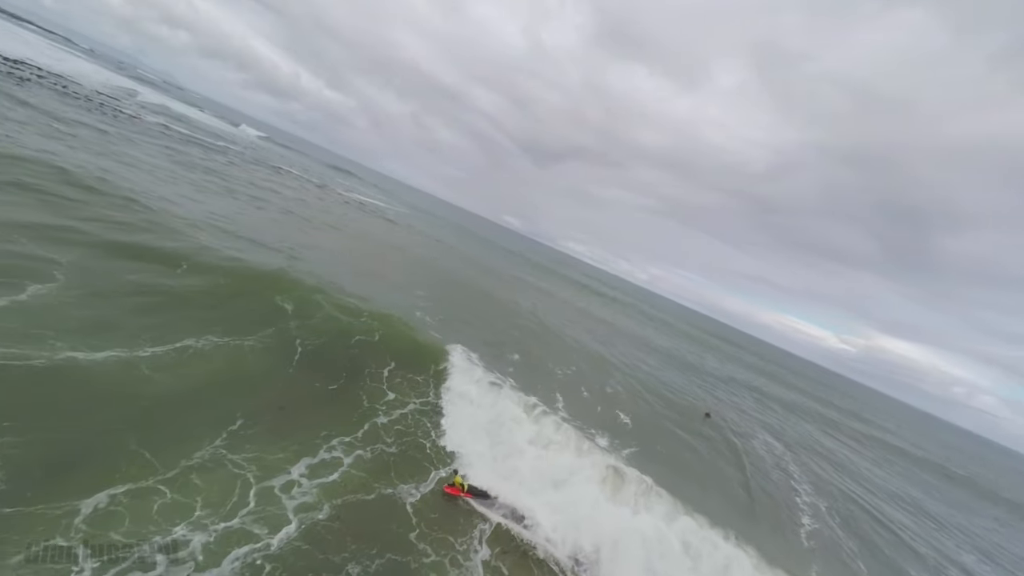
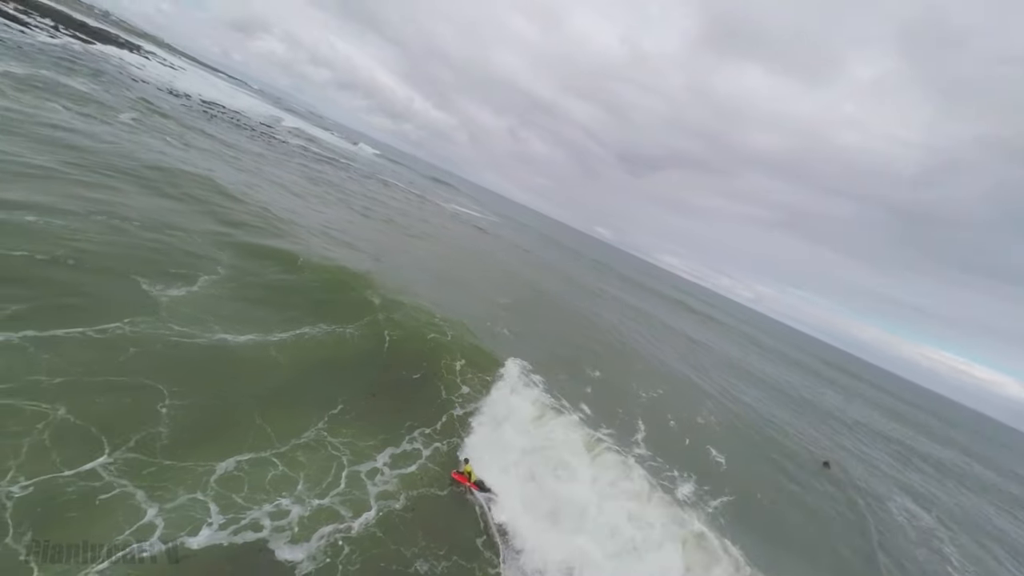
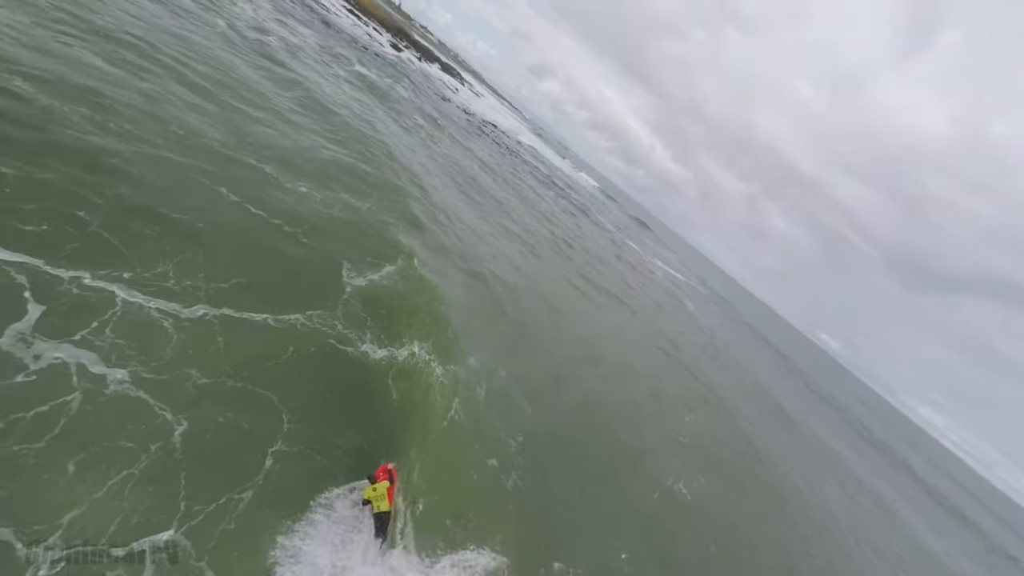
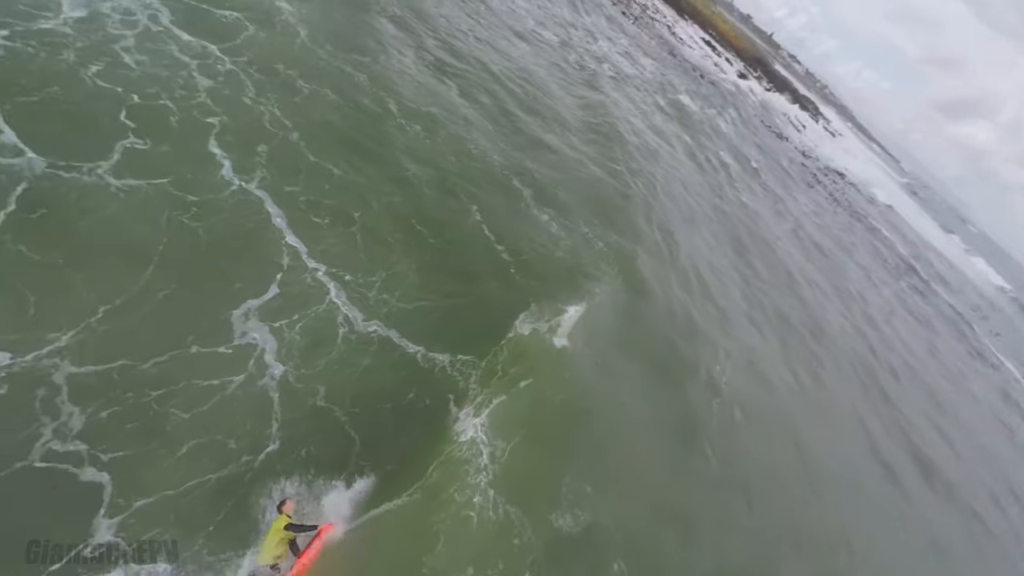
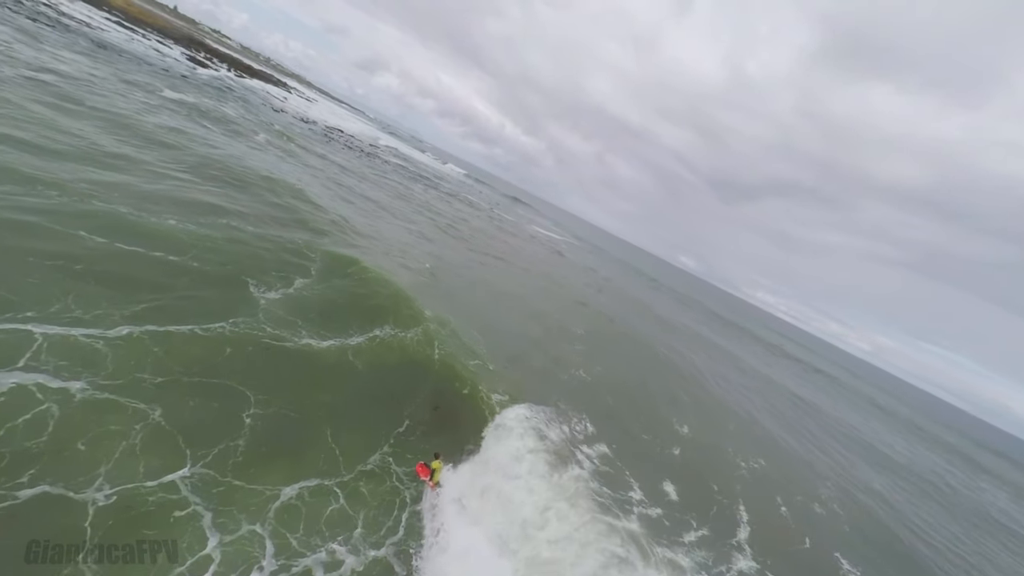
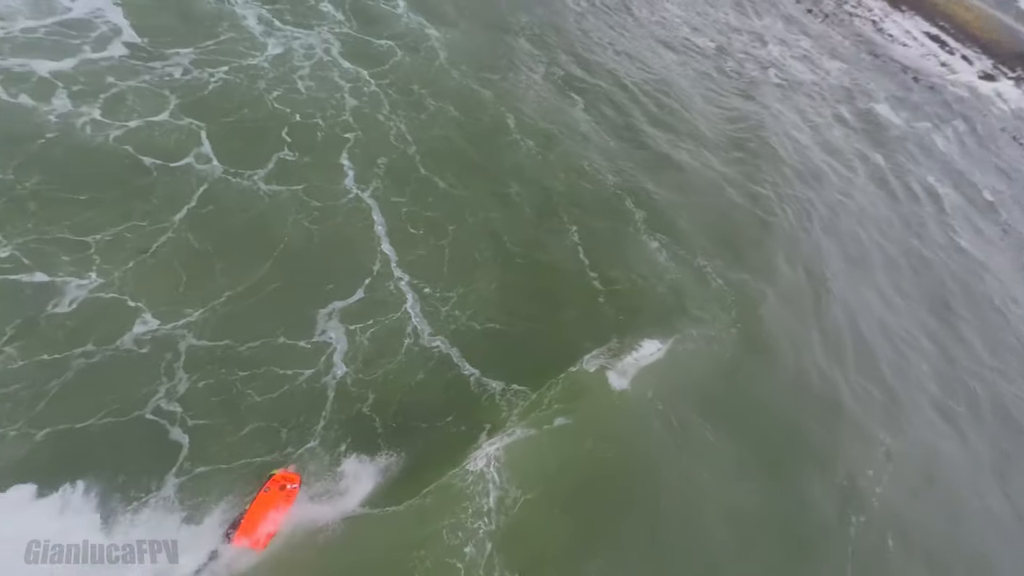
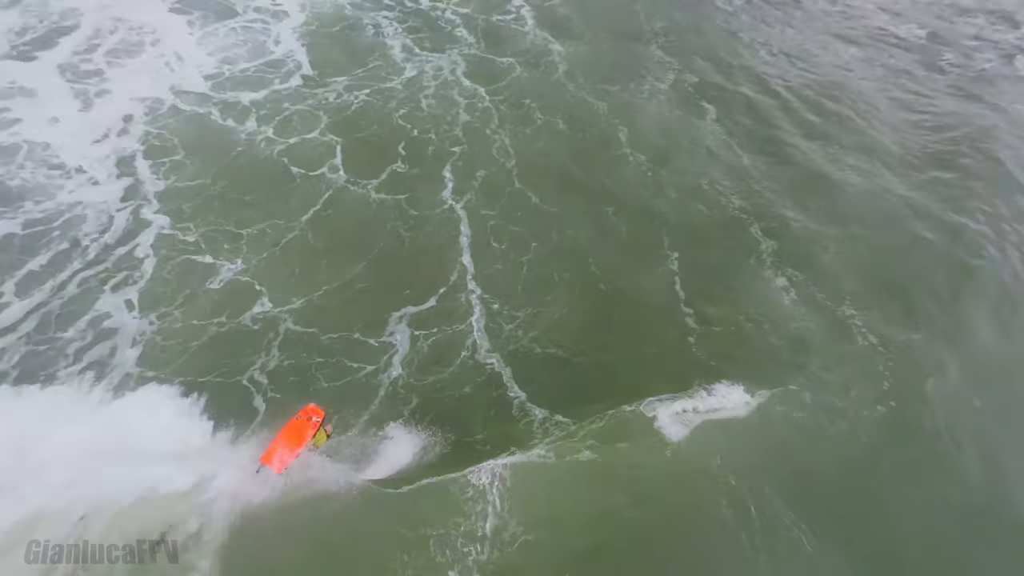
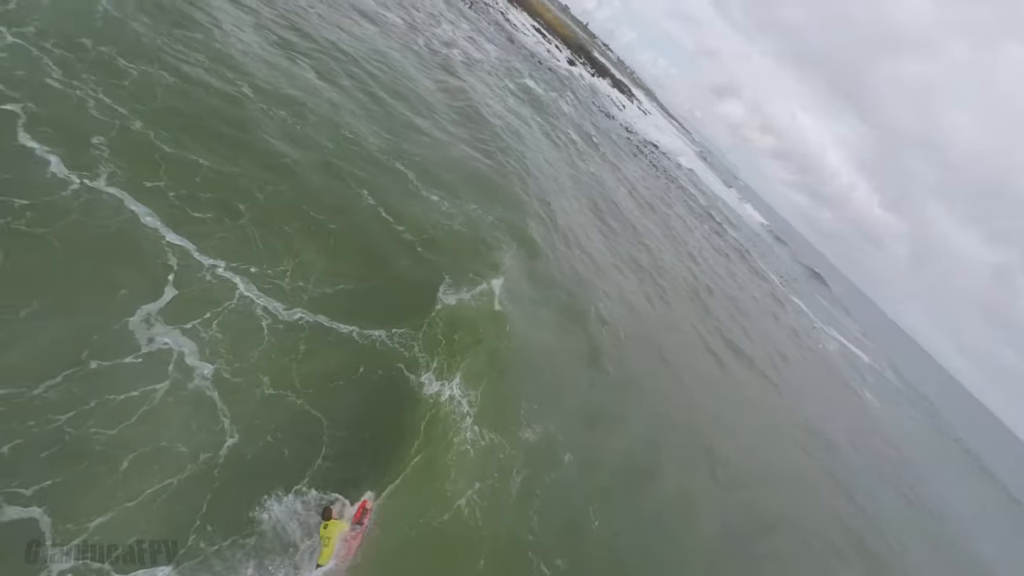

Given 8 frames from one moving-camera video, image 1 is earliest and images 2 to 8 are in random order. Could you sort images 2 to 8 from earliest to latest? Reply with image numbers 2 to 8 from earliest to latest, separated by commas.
2, 5, 3, 8, 4, 6, 7
